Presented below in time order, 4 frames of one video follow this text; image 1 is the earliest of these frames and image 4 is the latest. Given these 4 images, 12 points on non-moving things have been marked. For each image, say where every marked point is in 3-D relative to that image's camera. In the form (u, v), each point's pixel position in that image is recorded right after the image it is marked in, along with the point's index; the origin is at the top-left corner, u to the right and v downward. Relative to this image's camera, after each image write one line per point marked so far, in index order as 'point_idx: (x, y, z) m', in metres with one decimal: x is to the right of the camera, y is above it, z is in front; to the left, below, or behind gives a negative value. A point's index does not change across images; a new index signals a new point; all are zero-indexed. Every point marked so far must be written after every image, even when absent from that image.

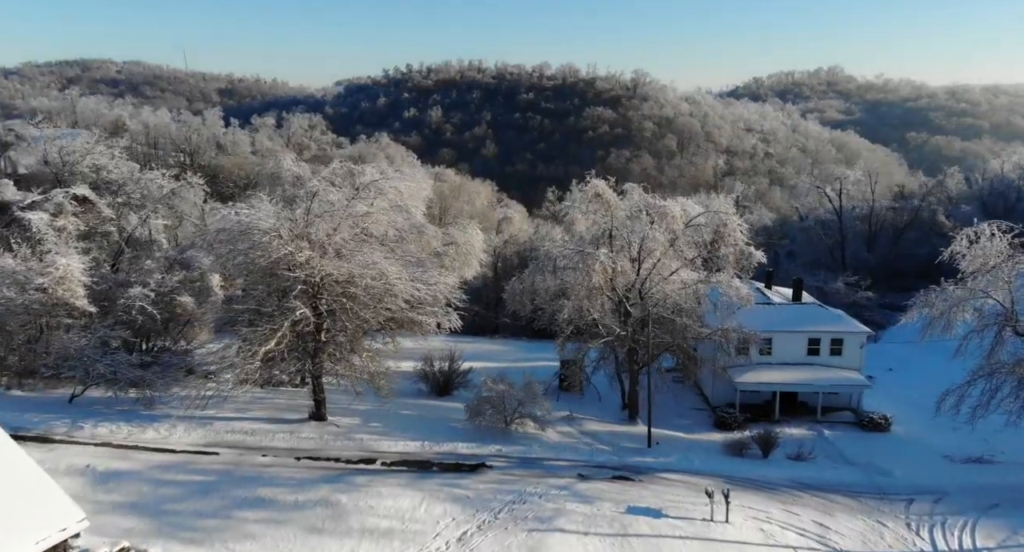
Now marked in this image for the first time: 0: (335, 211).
0: (-4.4, +1.6, +18.8) m
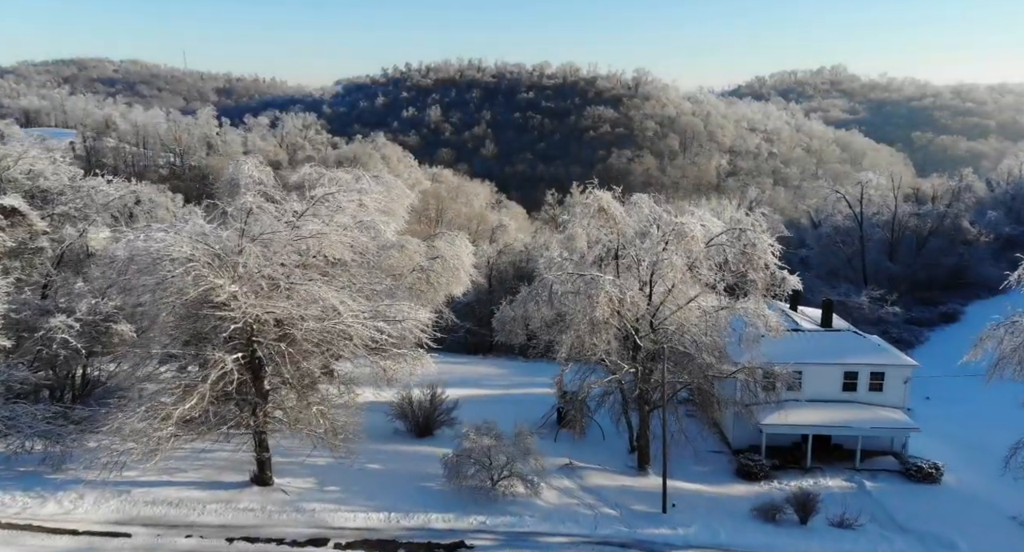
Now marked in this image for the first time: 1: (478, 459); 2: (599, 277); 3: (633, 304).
0: (-4.8, +0.9, +15.2) m
1: (-0.8, -4.4, +18.0) m
2: (+2.2, 0.0, +19.1) m
3: (+3.1, -0.7, +19.3) m
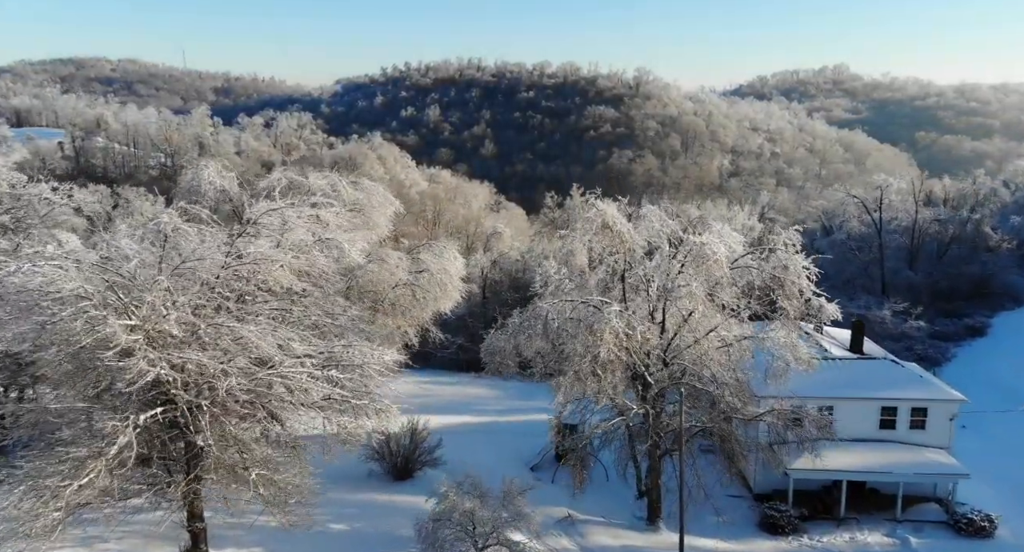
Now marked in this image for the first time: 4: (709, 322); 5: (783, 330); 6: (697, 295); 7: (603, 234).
0: (-5.0, +0.3, +12.3) m
1: (-1.1, -5.0, +15.1) m
2: (+2.0, -0.6, +16.2) m
3: (+2.9, -1.3, +16.3) m
4: (+4.5, -1.0, +17.2) m
5: (+6.1, -1.2, +17.1) m
6: (+4.0, -0.4, +16.6) m
7: (+2.1, +1.0, +17.6) m
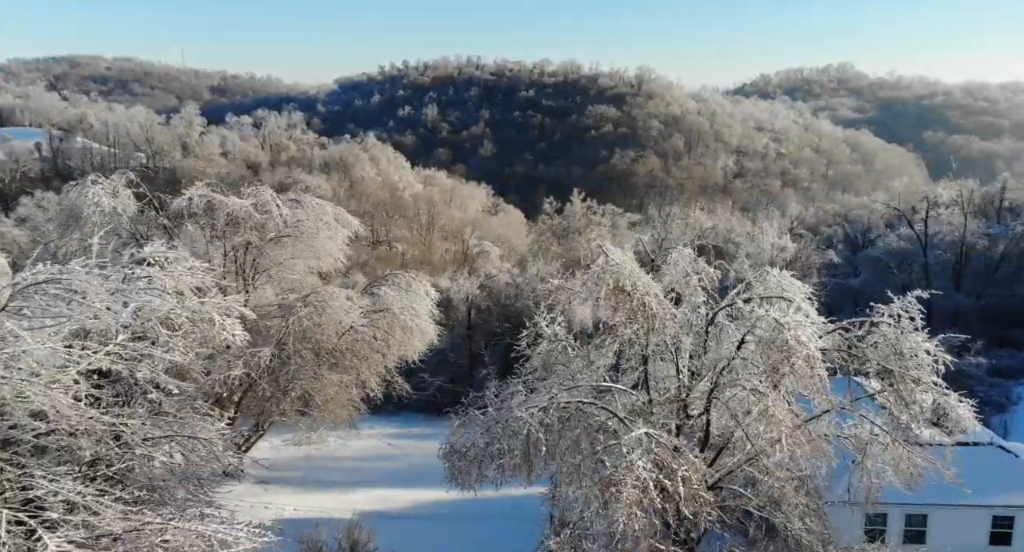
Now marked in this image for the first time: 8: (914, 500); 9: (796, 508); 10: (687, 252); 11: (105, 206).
0: (-5.5, -1.0, +6.6) m
1: (-1.6, -6.2, +9.4) m
2: (+1.5, -1.9, +10.5) m
3: (+2.4, -2.5, +10.7) m
4: (+4.0, -2.3, +11.5) m
5: (+5.6, -2.5, +11.4) m
6: (+3.5, -1.6, +10.9) m
7: (+1.6, -0.2, +12.0) m
8: (+8.0, -4.4, +14.9) m
9: (+4.1, -3.3, +11.4) m
10: (+2.9, +0.4, +12.3) m
11: (-9.7, +1.7, +17.5) m
